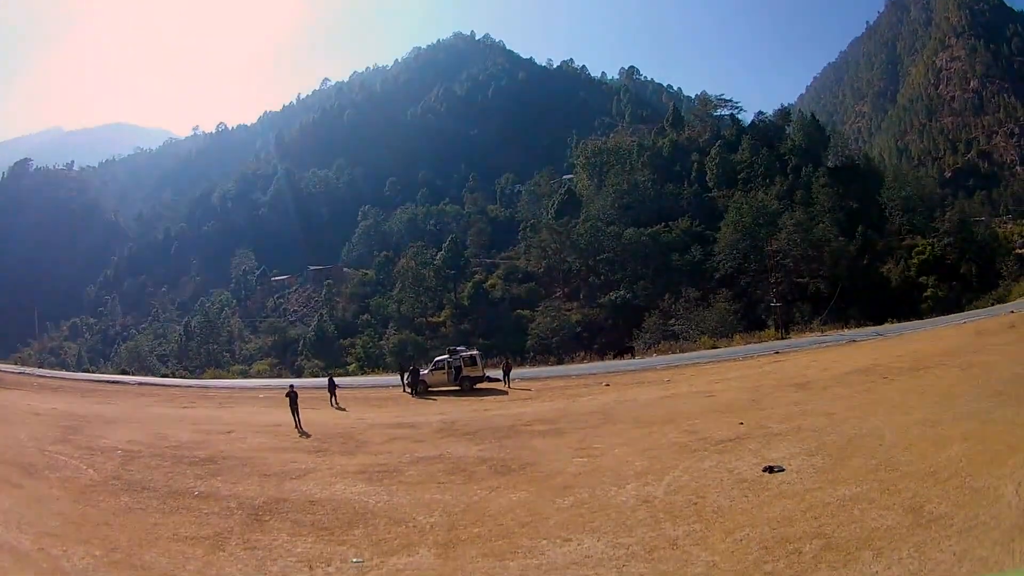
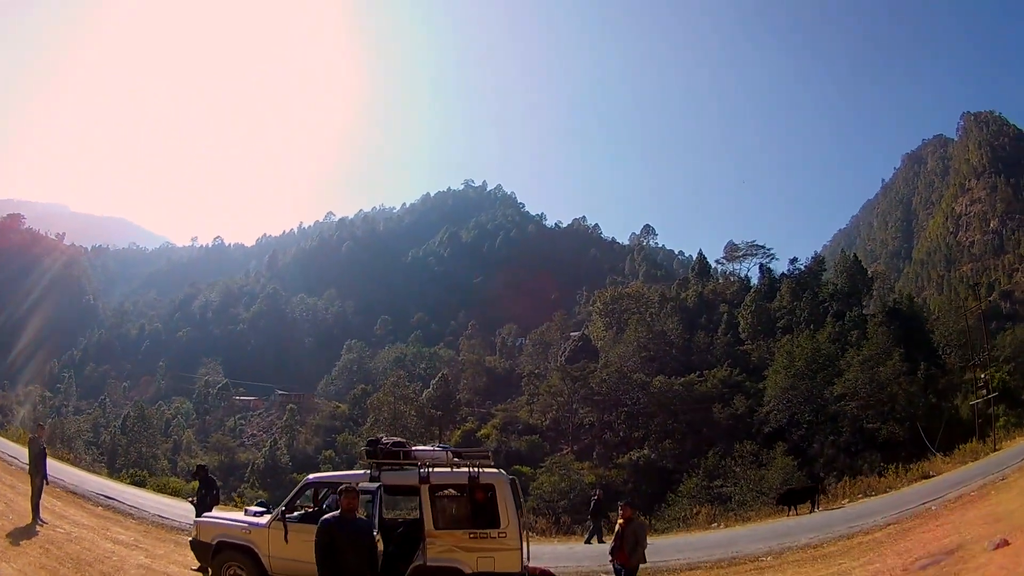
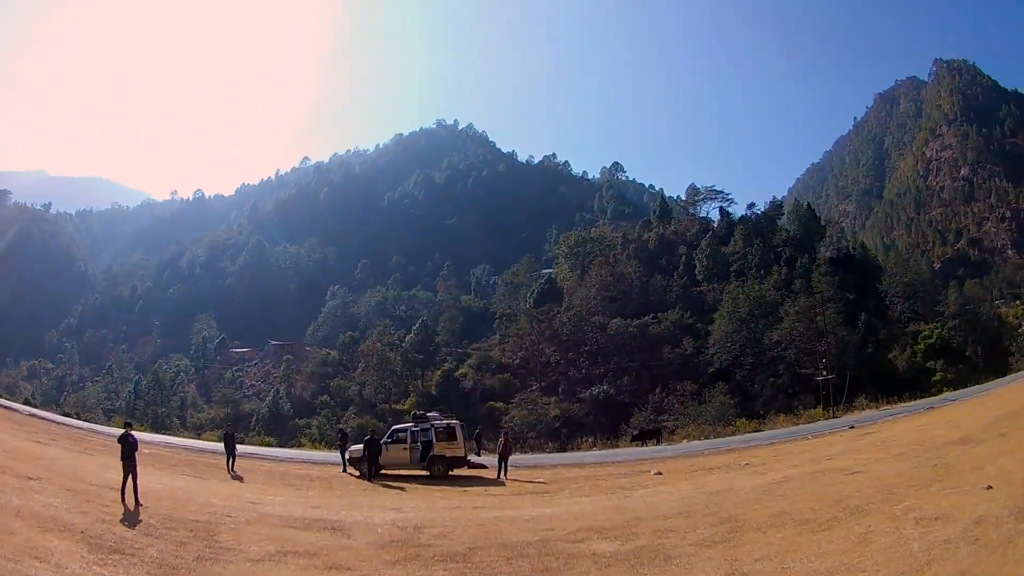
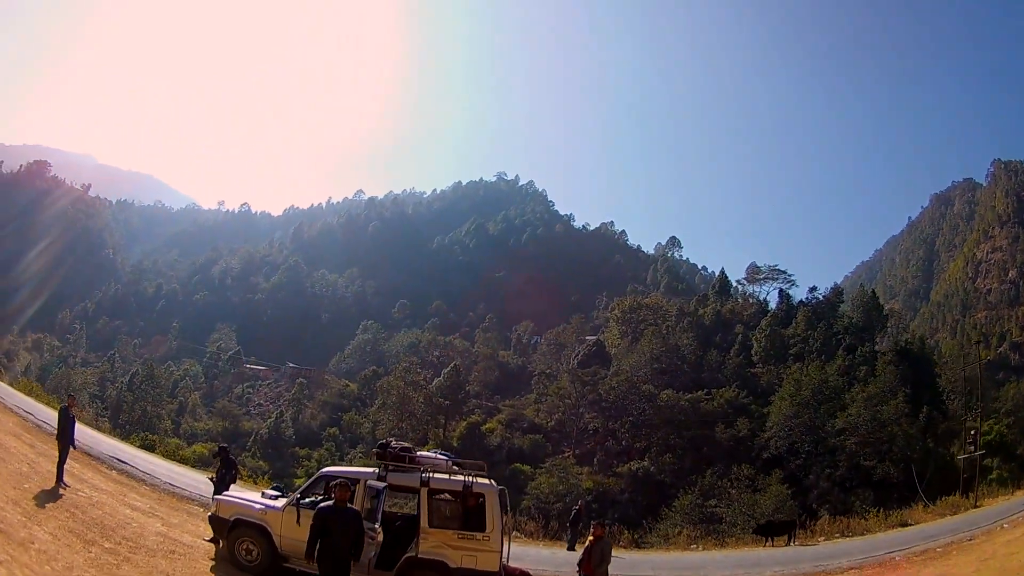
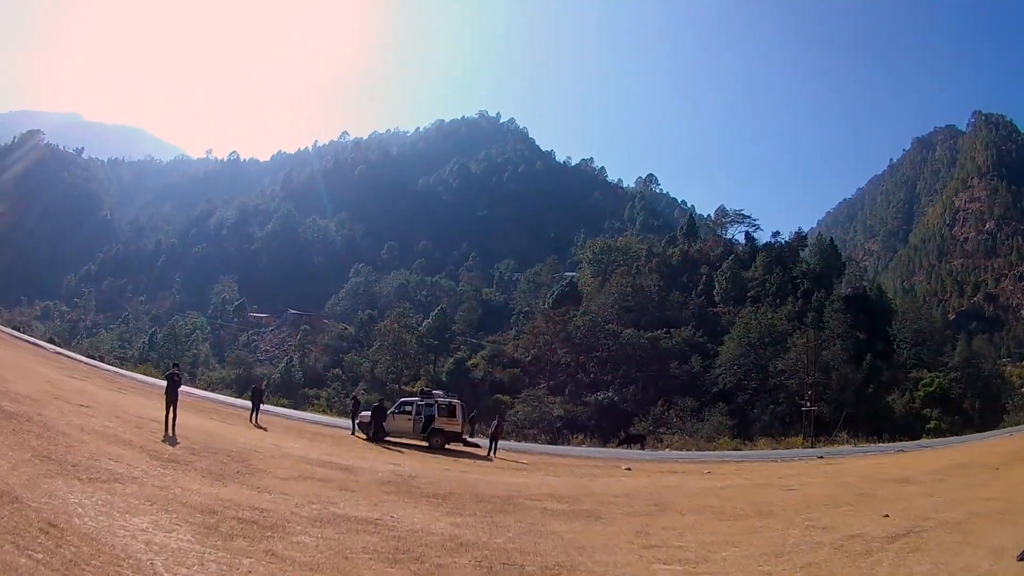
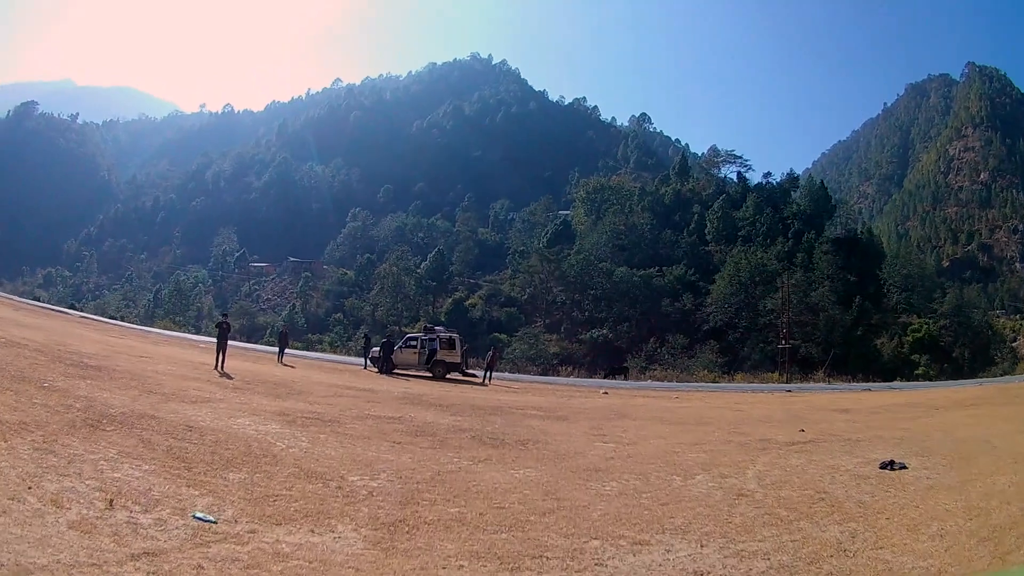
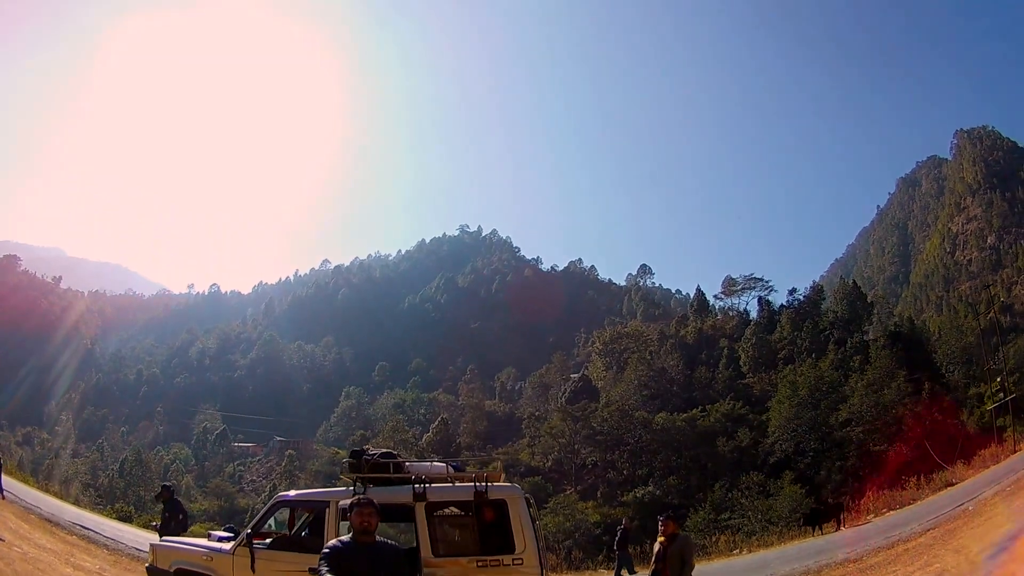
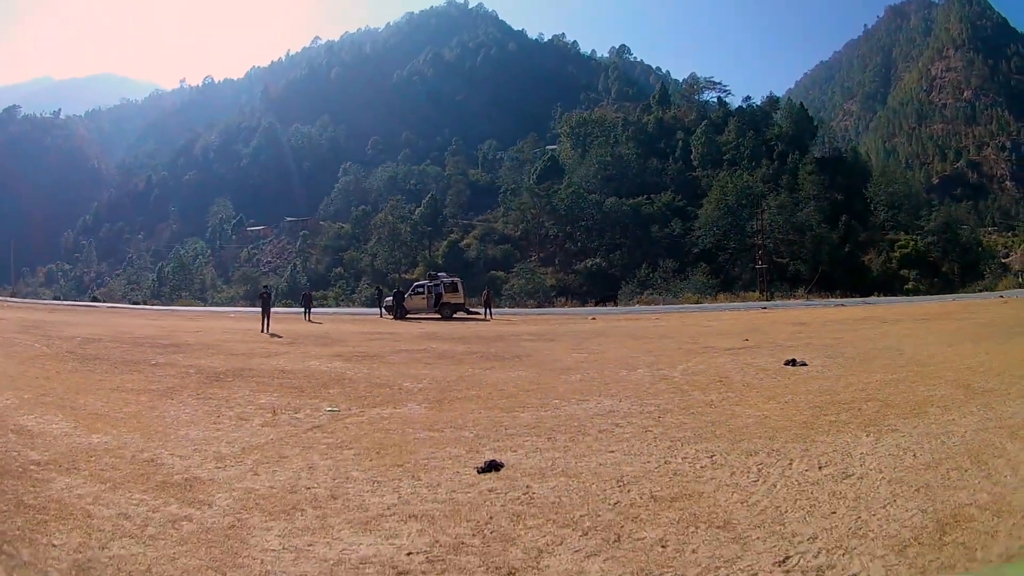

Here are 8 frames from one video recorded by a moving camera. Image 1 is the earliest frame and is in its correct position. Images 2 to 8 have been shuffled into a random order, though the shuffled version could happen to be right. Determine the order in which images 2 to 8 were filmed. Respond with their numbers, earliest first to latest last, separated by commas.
8, 6, 5, 3, 4, 2, 7
